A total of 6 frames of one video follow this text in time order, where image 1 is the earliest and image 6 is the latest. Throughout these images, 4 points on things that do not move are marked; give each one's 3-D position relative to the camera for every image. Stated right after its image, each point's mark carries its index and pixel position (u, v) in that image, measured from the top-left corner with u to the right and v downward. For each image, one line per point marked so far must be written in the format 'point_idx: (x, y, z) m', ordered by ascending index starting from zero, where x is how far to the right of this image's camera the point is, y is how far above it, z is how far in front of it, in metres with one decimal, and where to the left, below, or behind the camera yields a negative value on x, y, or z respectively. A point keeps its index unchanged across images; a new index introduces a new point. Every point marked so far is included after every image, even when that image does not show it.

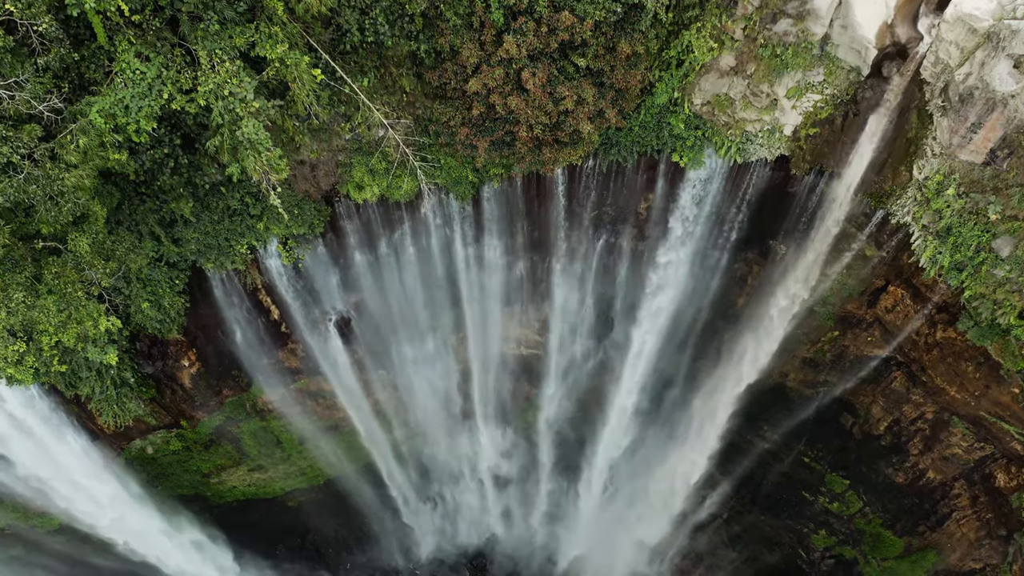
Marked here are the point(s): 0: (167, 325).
0: (-6.2, -0.6, +10.3) m
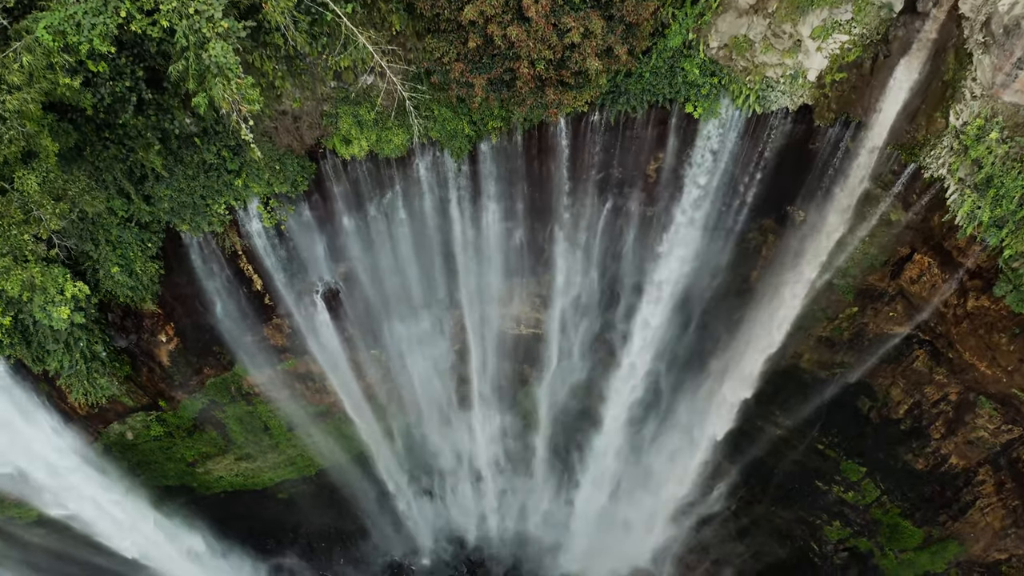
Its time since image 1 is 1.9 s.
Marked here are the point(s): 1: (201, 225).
0: (-6.2, 0.0, +9.6) m
1: (-4.9, +1.0, +9.2) m
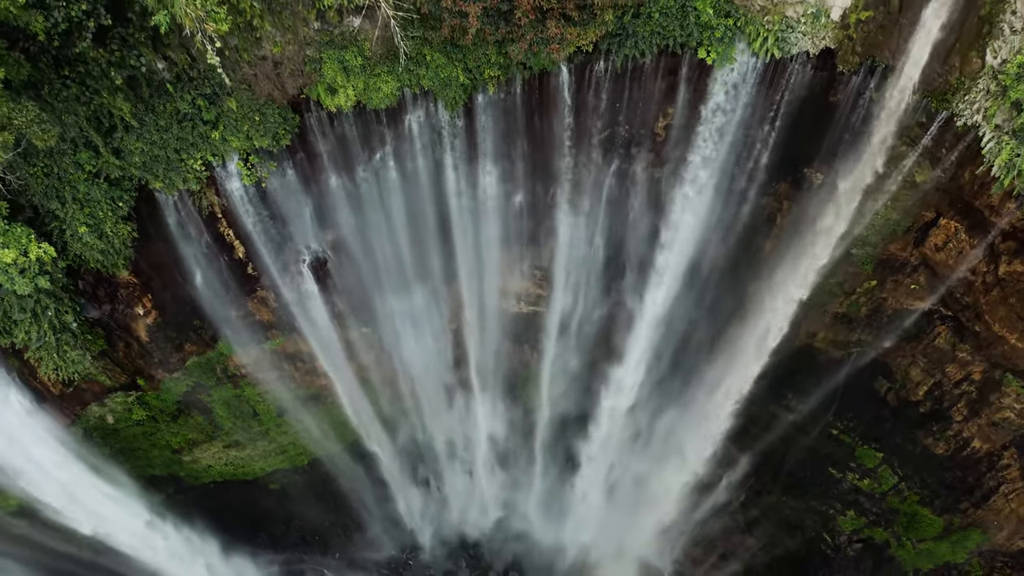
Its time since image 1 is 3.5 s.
0: (-6.2, +0.5, +9.0) m
1: (-4.9, +1.6, +8.6) m
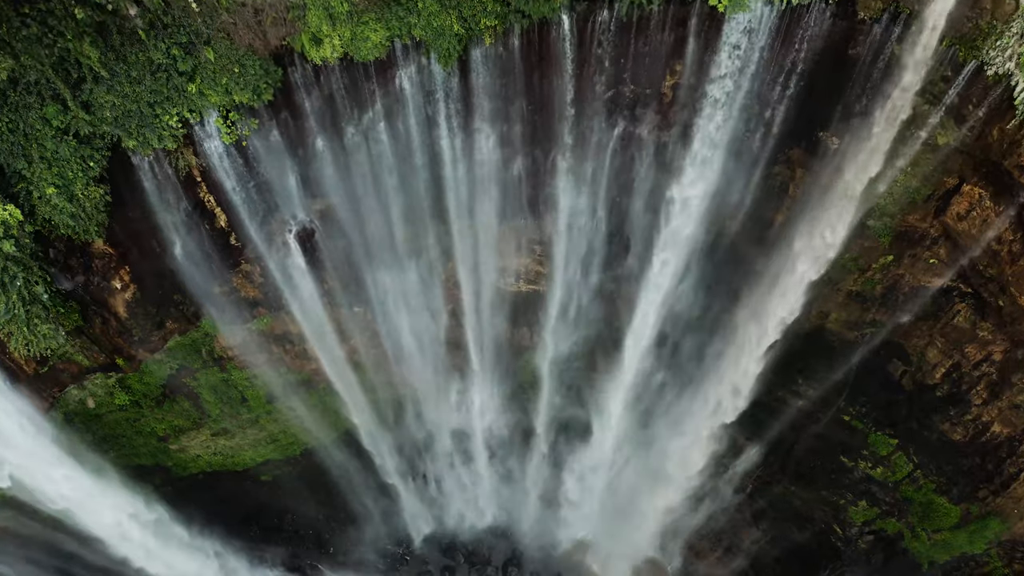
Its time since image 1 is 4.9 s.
0: (-6.2, +0.9, +8.5) m
1: (-4.9, +2.0, +8.0) m
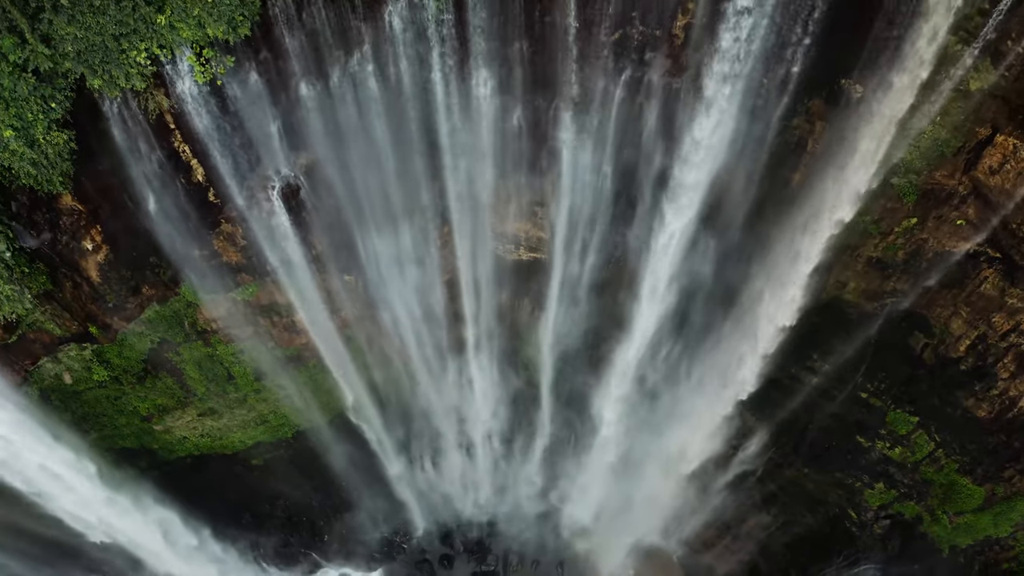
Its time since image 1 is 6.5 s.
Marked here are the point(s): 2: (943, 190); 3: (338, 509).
0: (-6.2, +1.5, +7.9) m
1: (-4.9, +2.6, +7.4) m
2: (+6.0, +1.5, +8.1) m
3: (-3.8, -4.7, +12.7) m
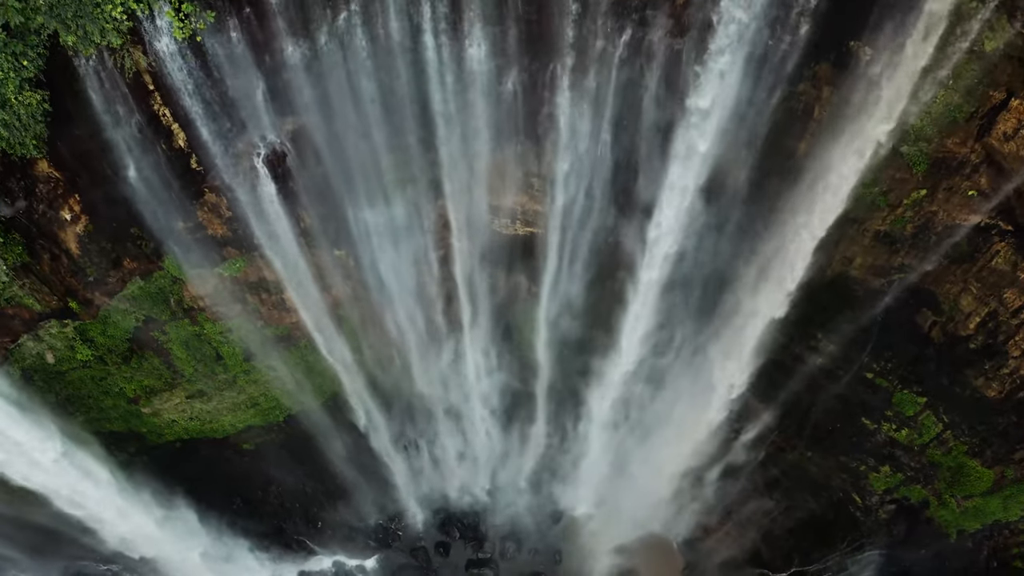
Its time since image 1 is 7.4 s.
0: (-6.3, +1.9, +7.5) m
1: (-5.0, +3.0, +7.1) m
2: (+5.9, +1.9, +7.8) m
3: (-3.9, -4.2, +12.4) m
